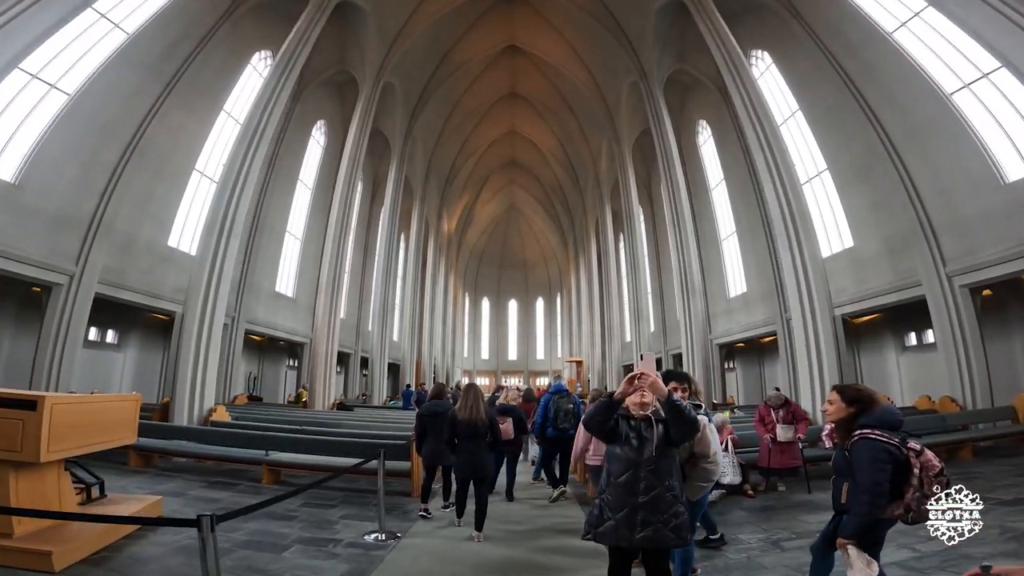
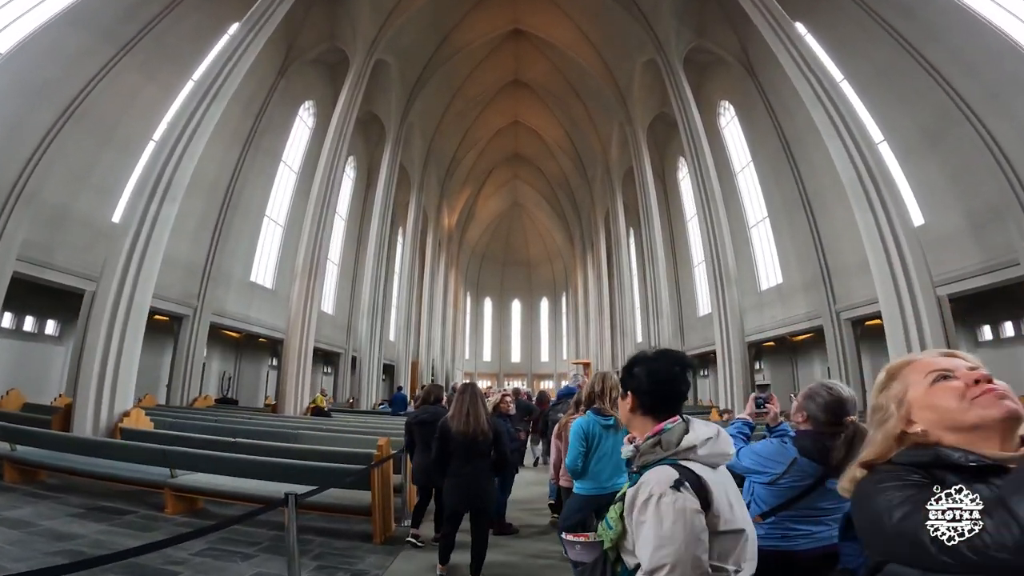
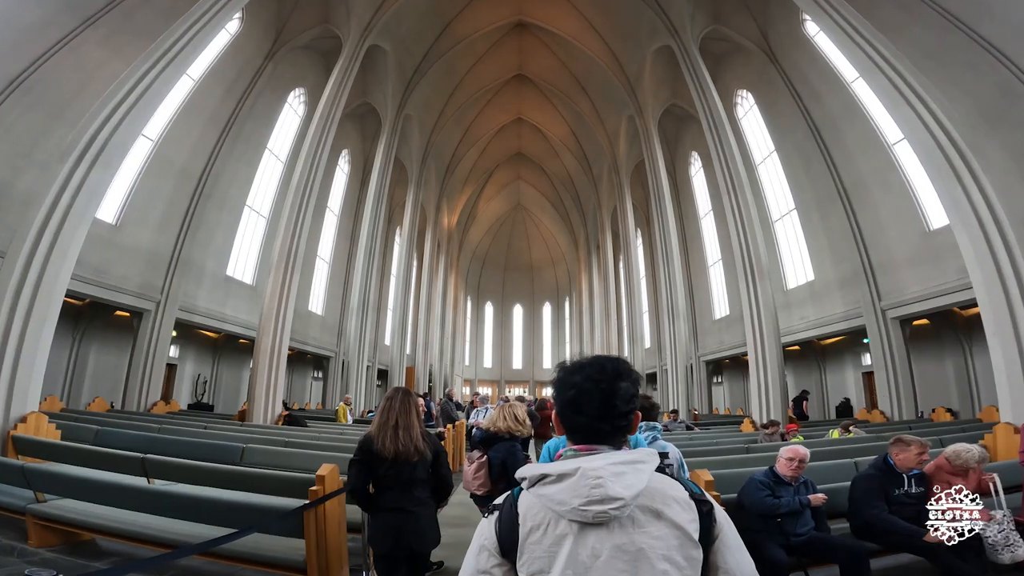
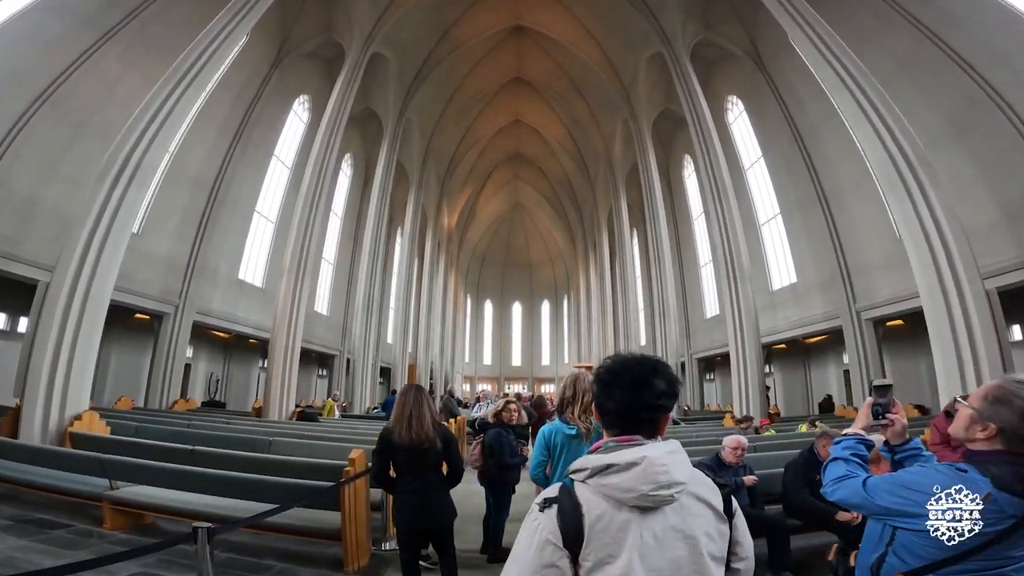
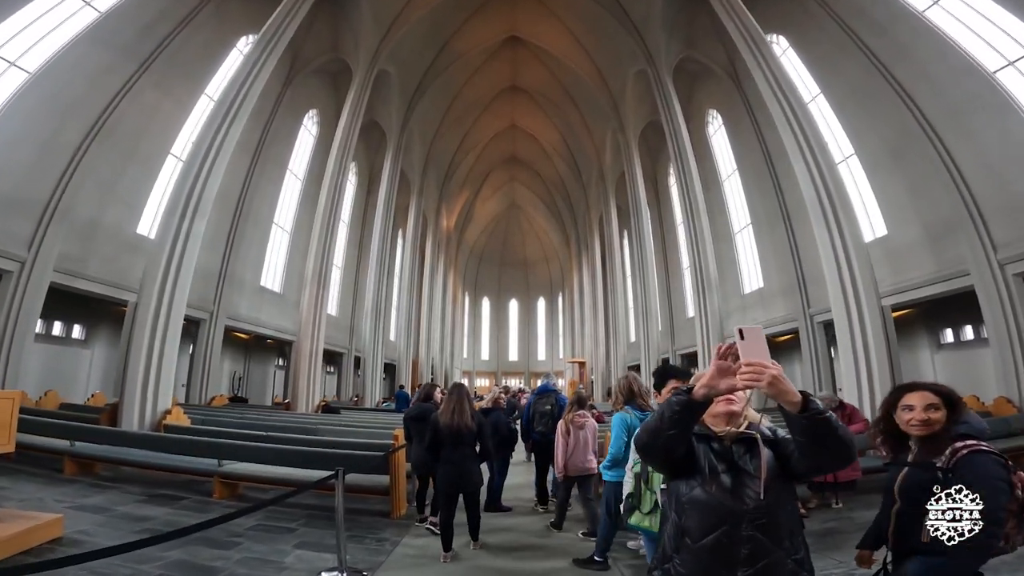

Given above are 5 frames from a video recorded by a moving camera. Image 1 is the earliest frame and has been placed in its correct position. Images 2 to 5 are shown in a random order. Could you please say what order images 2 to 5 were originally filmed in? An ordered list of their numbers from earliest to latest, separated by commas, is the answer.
5, 2, 4, 3
